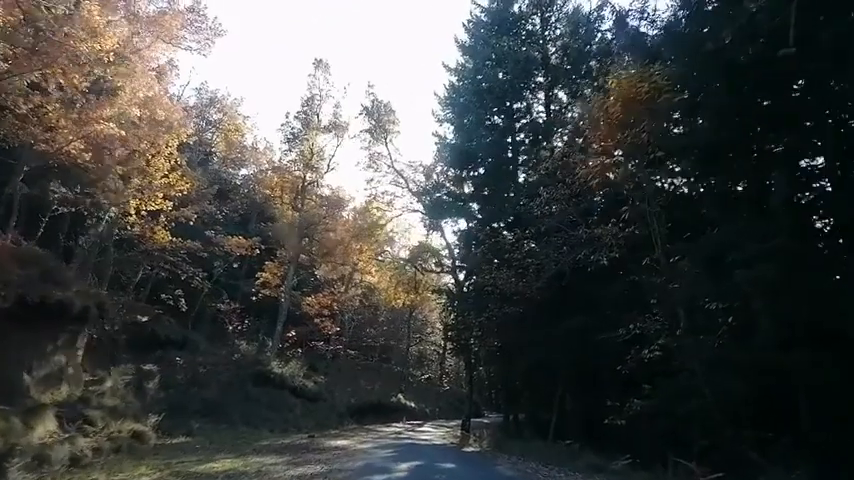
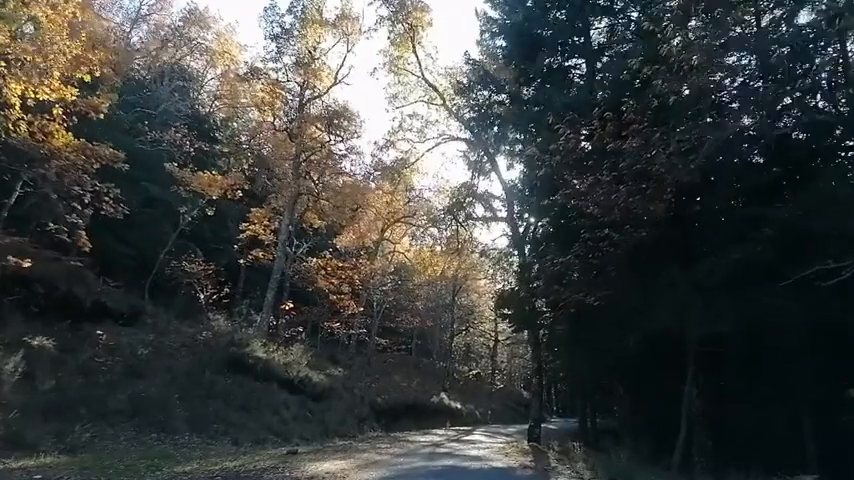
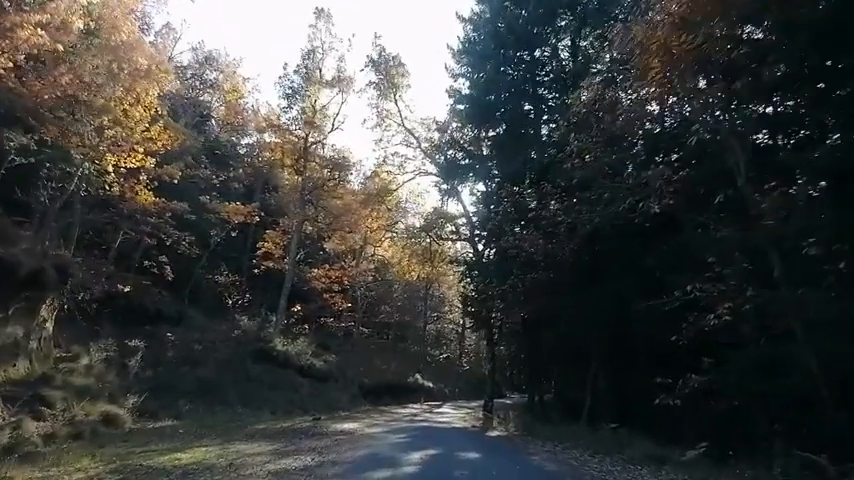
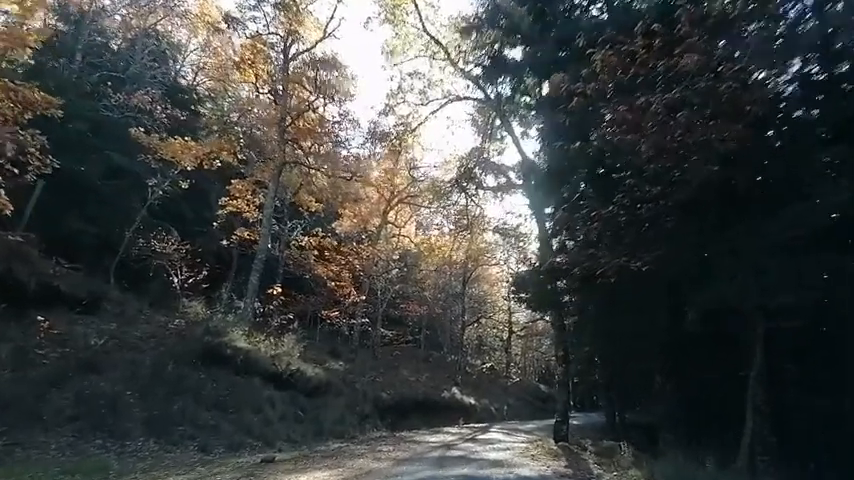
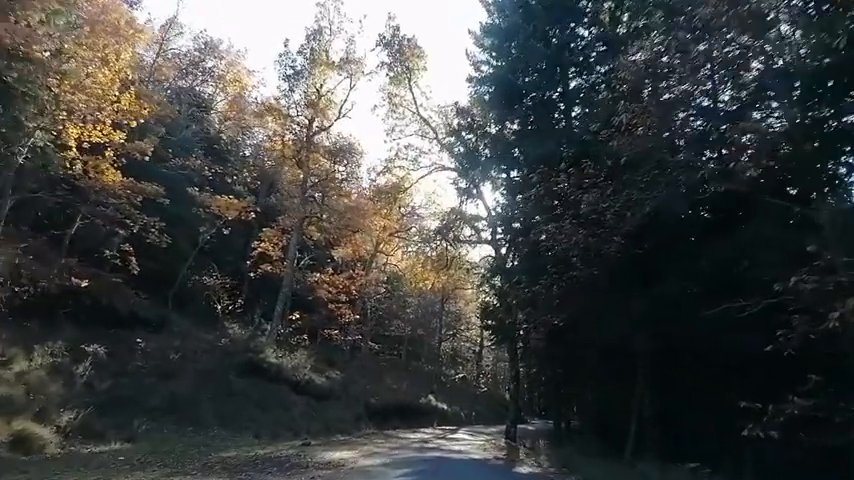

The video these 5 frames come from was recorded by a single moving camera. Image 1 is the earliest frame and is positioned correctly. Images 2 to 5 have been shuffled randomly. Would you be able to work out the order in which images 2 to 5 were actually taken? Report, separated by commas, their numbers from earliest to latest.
3, 5, 2, 4
